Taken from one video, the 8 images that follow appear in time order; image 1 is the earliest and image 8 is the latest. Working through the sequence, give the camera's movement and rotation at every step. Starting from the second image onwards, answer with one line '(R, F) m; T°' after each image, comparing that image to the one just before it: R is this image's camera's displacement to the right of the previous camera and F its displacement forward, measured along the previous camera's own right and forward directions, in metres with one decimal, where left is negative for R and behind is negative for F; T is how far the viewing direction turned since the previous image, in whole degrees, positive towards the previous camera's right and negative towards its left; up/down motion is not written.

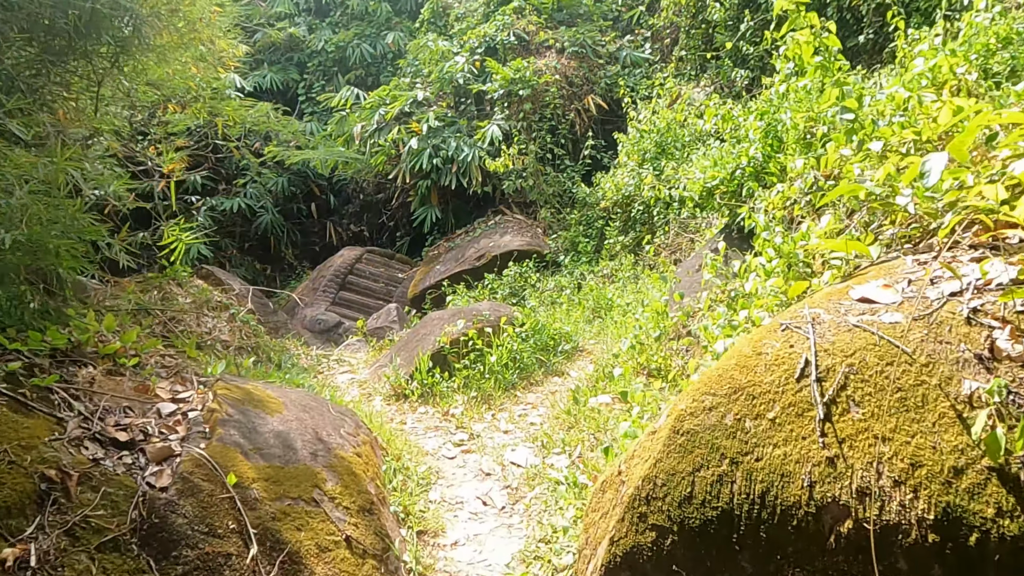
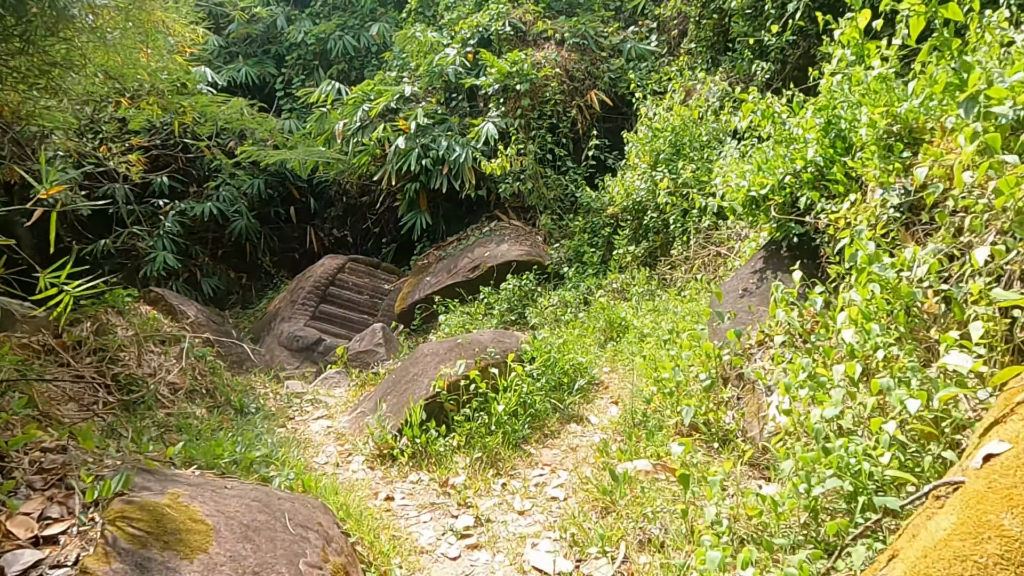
(-0.1, +0.5) m; +1°
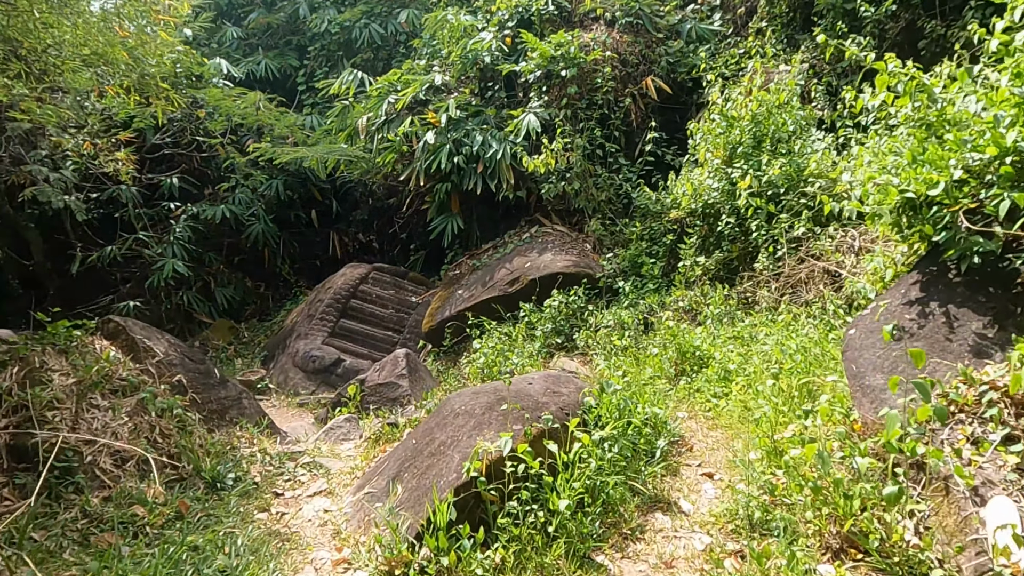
(-0.1, +0.7) m; -3°
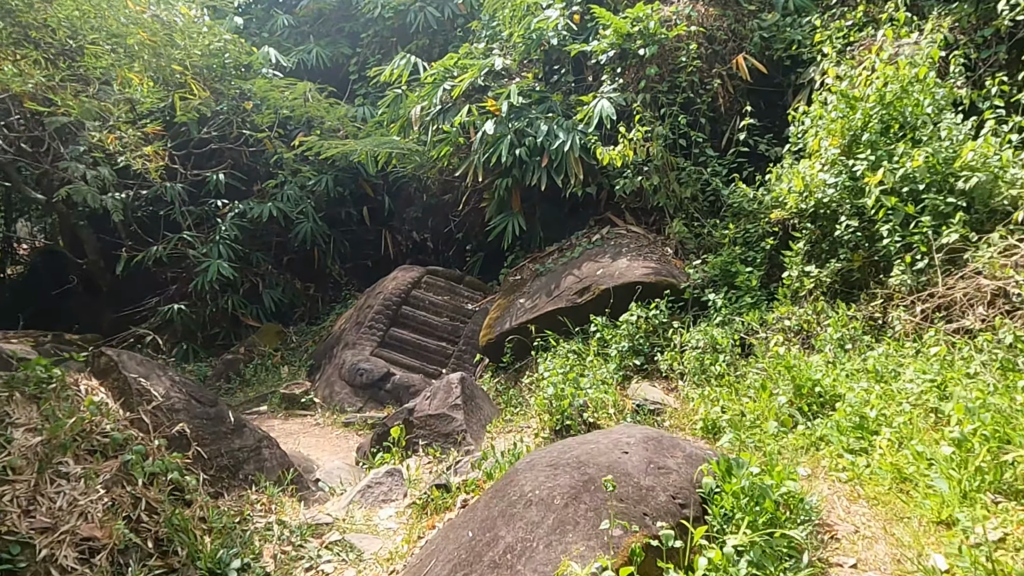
(-0.1, +0.6) m; -5°
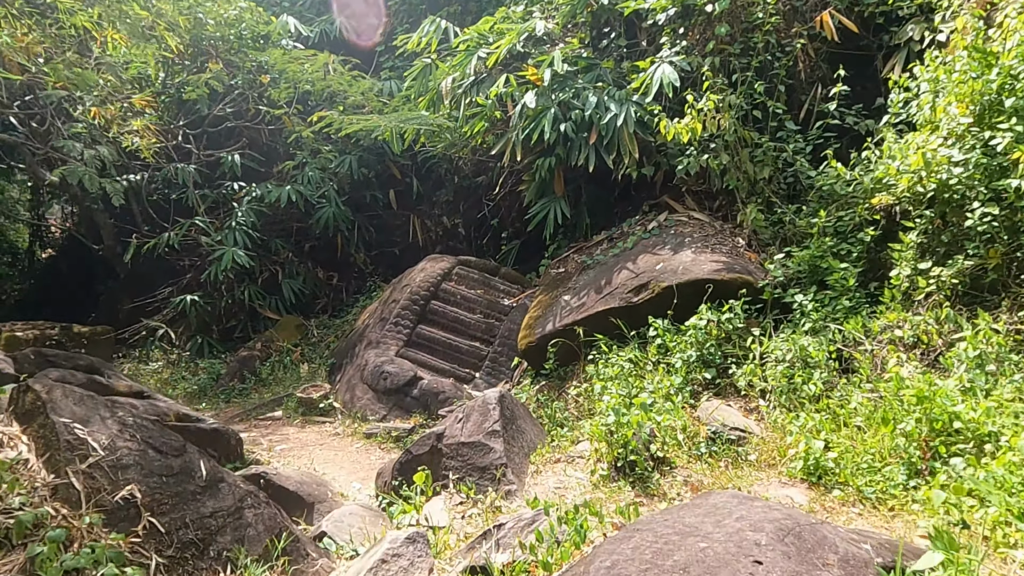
(-0.1, +0.6) m; -3°
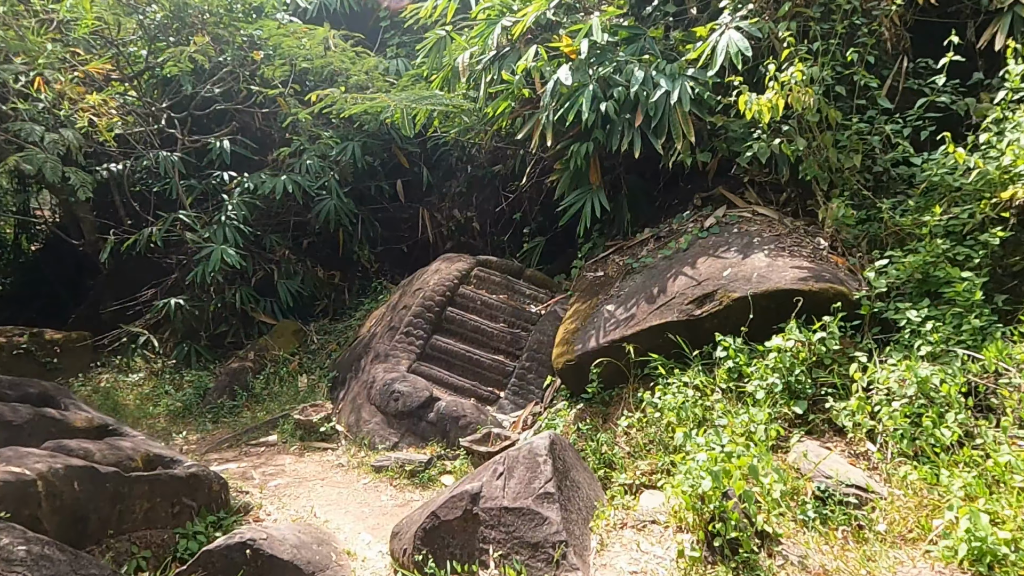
(-0.2, +0.6) m; 0°
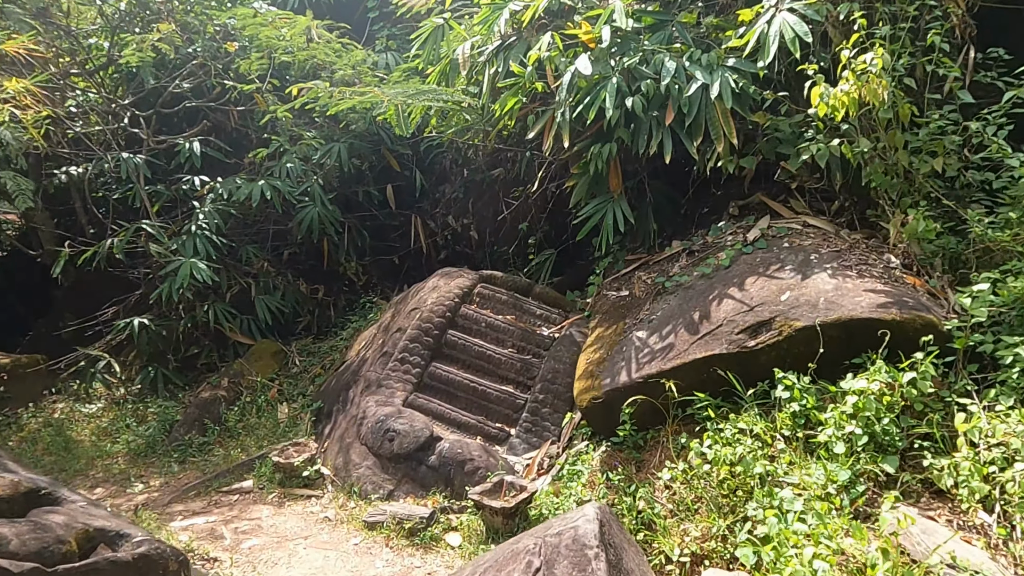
(-0.1, +0.5) m; +1°
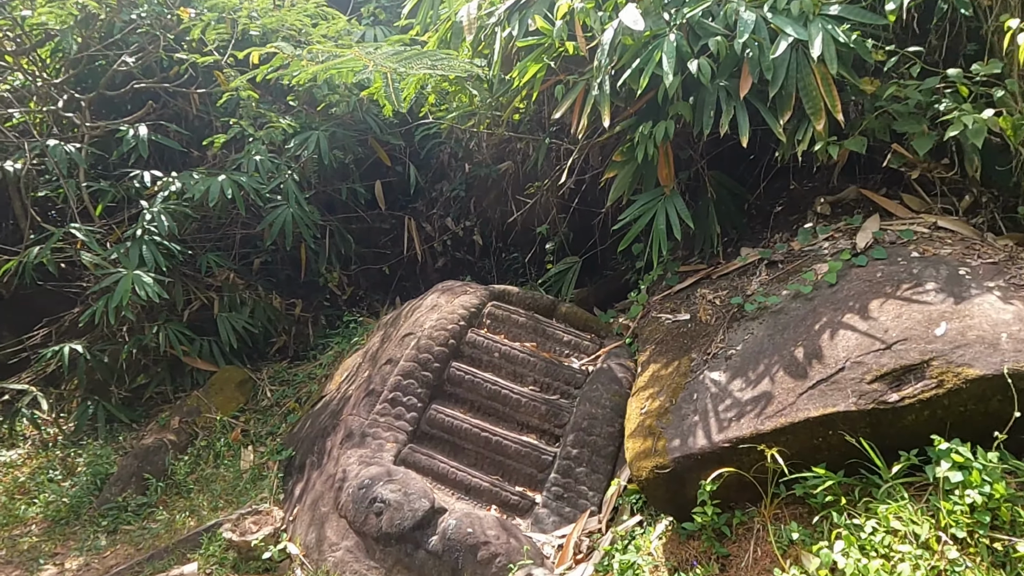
(-0.1, +0.8) m; +1°
